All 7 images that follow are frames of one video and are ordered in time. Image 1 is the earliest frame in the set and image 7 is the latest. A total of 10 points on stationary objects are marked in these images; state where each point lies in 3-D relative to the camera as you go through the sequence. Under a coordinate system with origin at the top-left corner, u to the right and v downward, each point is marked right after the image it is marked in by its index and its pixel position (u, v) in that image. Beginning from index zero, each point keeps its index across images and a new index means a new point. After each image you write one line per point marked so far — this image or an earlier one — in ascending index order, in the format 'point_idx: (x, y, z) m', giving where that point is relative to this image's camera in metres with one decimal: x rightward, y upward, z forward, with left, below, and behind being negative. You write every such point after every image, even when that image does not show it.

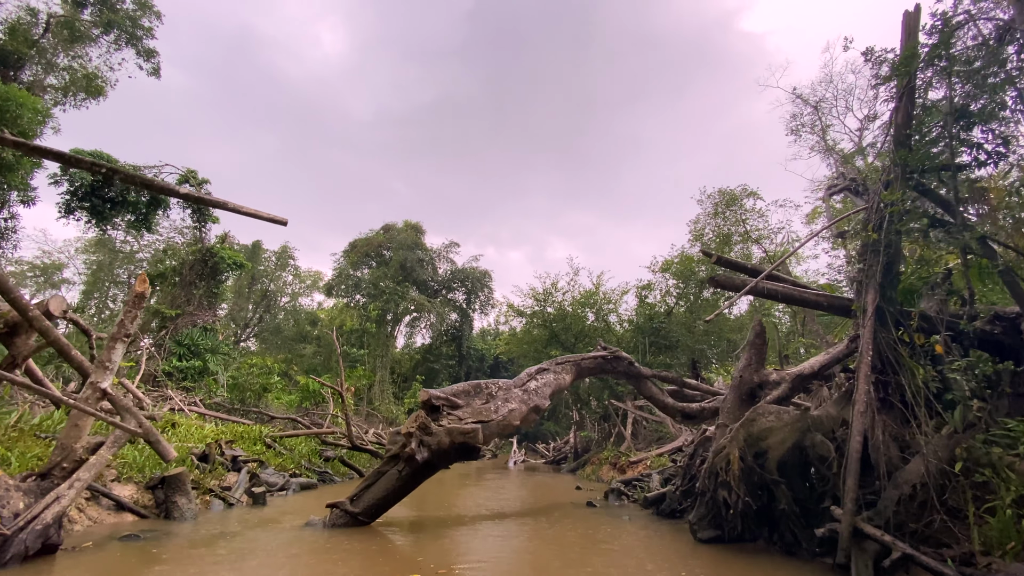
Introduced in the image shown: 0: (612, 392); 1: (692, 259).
0: (+3.5, -3.5, +18.1) m
1: (+6.4, +1.1, +19.1) m
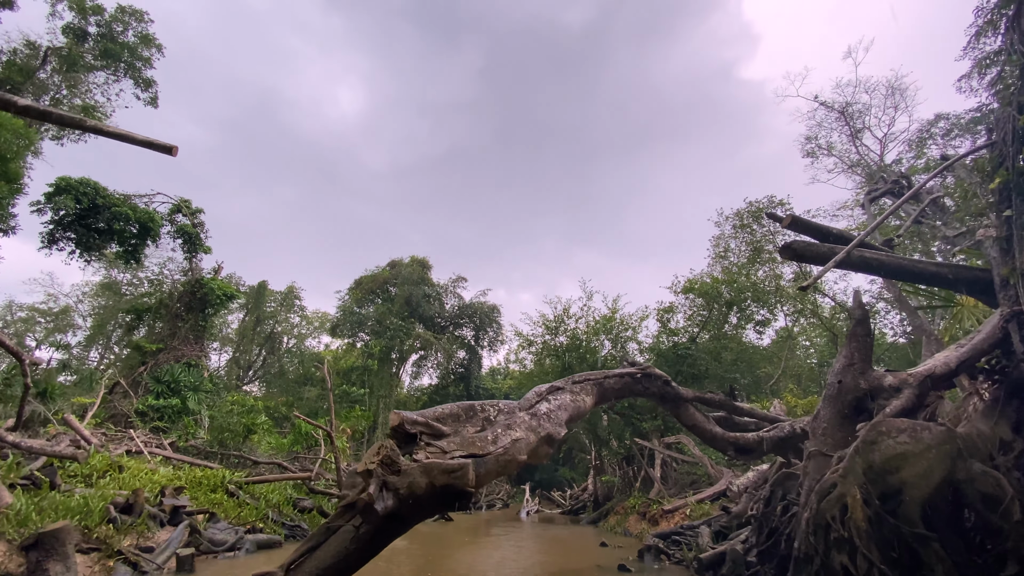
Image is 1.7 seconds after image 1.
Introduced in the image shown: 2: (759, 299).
0: (+3.8, -4.2, +16.2) m
1: (+6.6, +0.3, +17.4) m
2: (+7.9, -0.4, +17.1) m
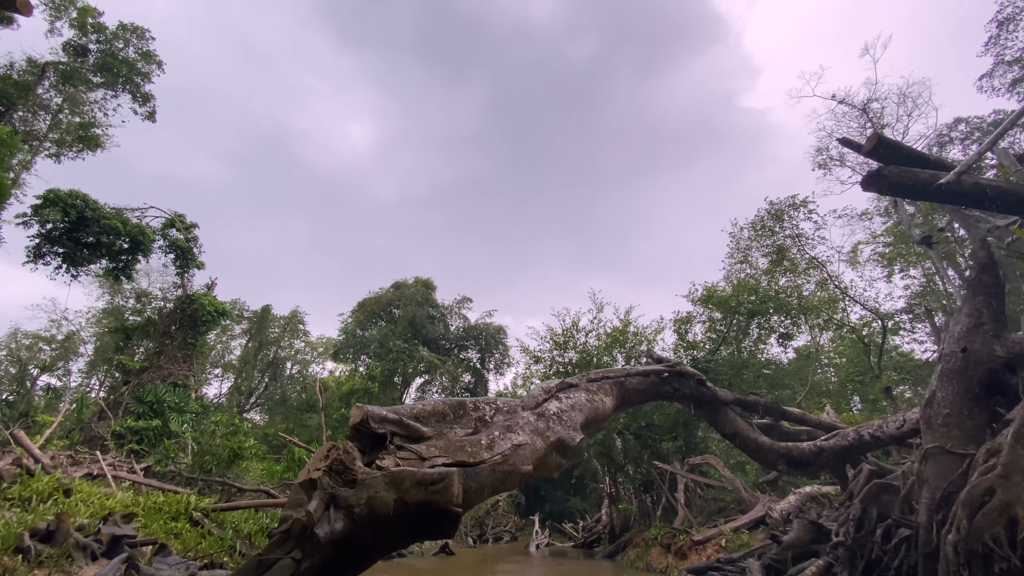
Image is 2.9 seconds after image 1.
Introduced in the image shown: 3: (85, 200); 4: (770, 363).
0: (+4.0, -4.5, +14.8) m
1: (+6.8, 0.0, +16.3) m
2: (+8.0, -0.7, +16.0) m
3: (-14.2, +3.0, +17.9) m
4: (+8.2, -2.4, +17.0) m
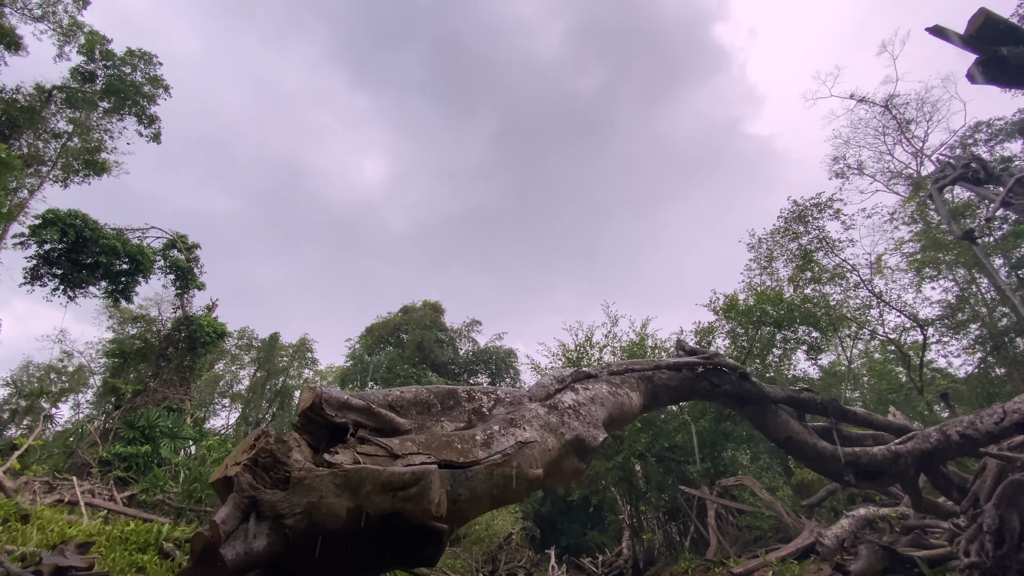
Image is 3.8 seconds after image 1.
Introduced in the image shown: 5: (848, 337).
0: (+4.3, -4.8, +13.7) m
1: (+7.1, -0.3, +15.3) m
2: (+8.3, -0.9, +14.9) m
3: (-14.0, +2.2, +17.5) m
4: (+8.5, -2.7, +15.8) m
5: (+10.0, -1.5, +15.9) m
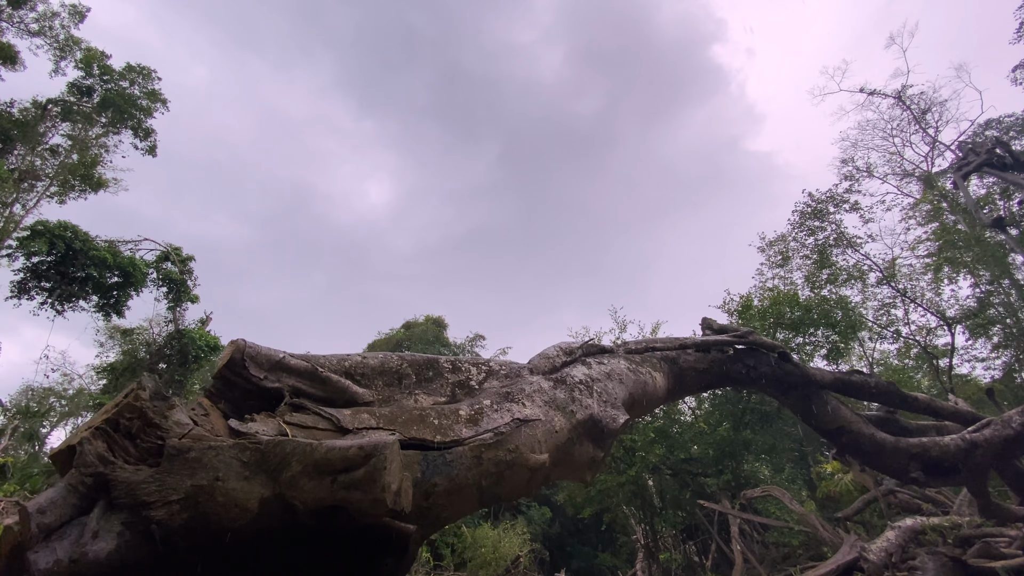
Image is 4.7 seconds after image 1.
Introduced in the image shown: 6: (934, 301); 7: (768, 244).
0: (+4.4, -4.8, +12.8) m
1: (+7.2, -0.4, +14.5) m
2: (+8.4, -0.9, +14.1) m
3: (-13.9, +1.8, +17.0) m
4: (+8.6, -2.7, +15.0) m
5: (+10.1, -1.5, +15.1) m
6: (+11.1, -0.3, +14.1) m
7: (+7.4, +1.3, +15.6) m
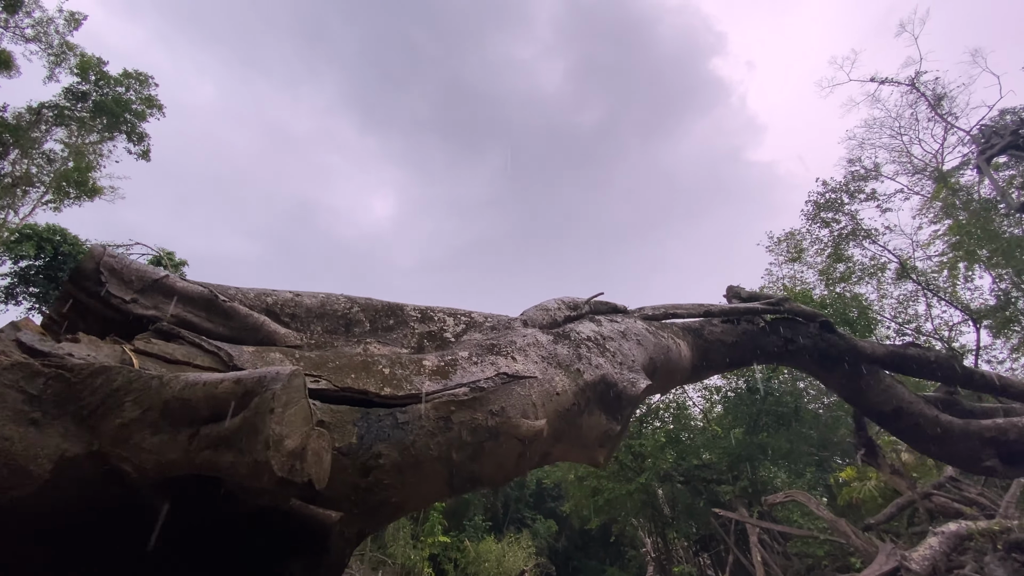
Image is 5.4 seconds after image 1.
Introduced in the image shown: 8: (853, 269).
0: (+4.5, -4.7, +12.1) m
1: (+7.2, -0.3, +13.9) m
2: (+8.4, -0.8, +13.5) m
3: (-13.9, +1.6, +16.6) m
4: (+8.7, -2.6, +14.3) m
5: (+10.1, -1.4, +14.4) m
6: (+11.1, -0.2, +13.4) m
7: (+7.4, +1.3, +15.0) m
8: (+8.8, +0.5, +13.7) m
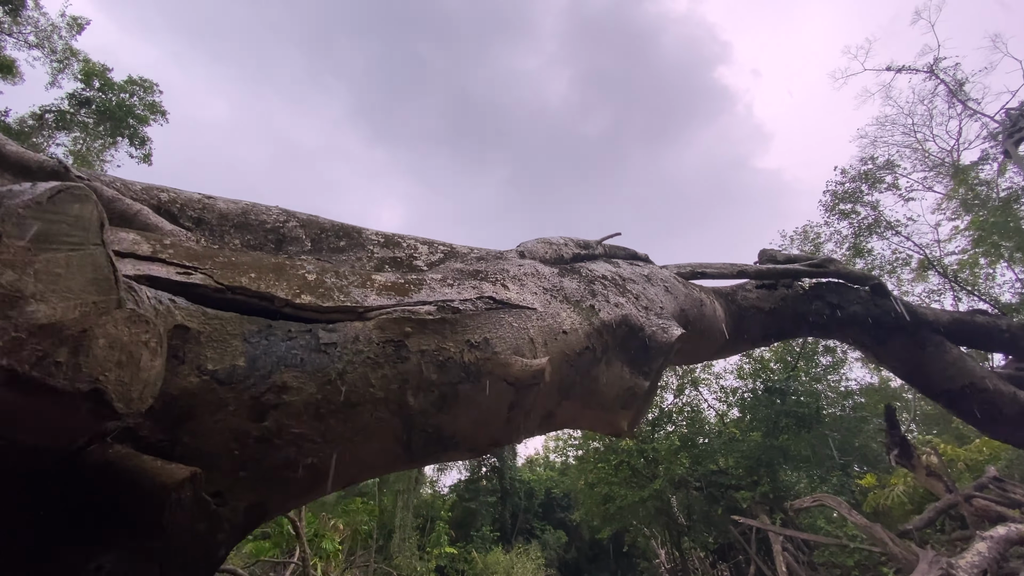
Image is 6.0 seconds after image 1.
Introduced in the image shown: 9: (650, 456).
0: (+4.6, -4.6, +11.5) m
1: (+7.3, -0.2, +13.3) m
2: (+8.6, -0.7, +12.9) m
3: (-13.7, +1.5, +16.3) m
4: (+8.8, -2.6, +13.7) m
5: (+10.3, -1.3, +13.8) m
6: (+11.3, -0.1, +12.8) m
7: (+7.6, +1.4, +14.4) m
8: (+8.9, +0.6, +13.2) m
9: (+3.0, -3.7, +11.9) m
